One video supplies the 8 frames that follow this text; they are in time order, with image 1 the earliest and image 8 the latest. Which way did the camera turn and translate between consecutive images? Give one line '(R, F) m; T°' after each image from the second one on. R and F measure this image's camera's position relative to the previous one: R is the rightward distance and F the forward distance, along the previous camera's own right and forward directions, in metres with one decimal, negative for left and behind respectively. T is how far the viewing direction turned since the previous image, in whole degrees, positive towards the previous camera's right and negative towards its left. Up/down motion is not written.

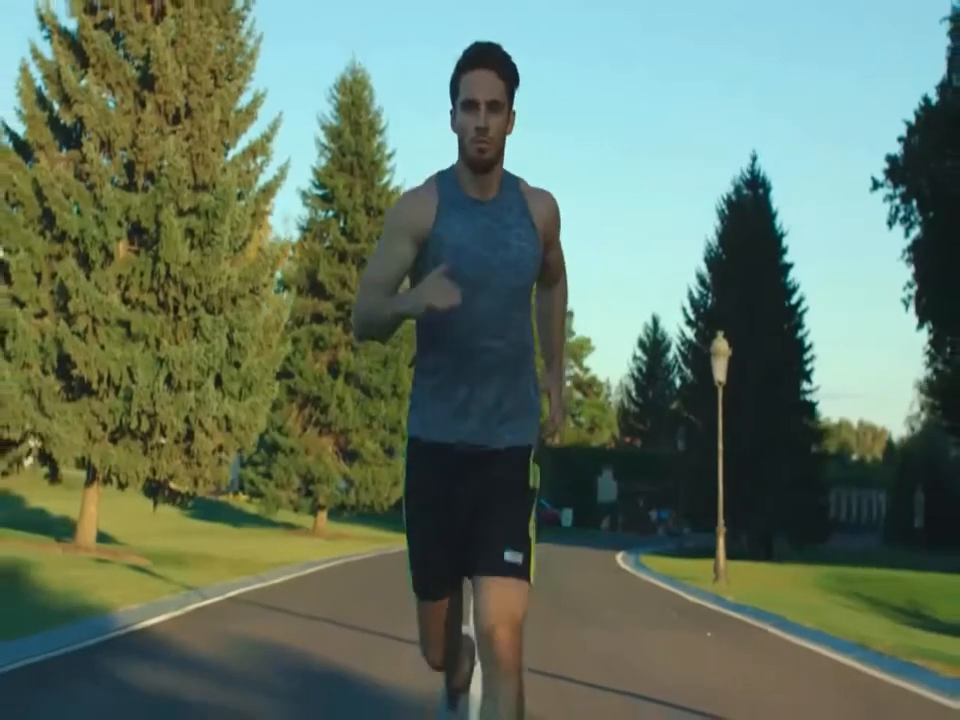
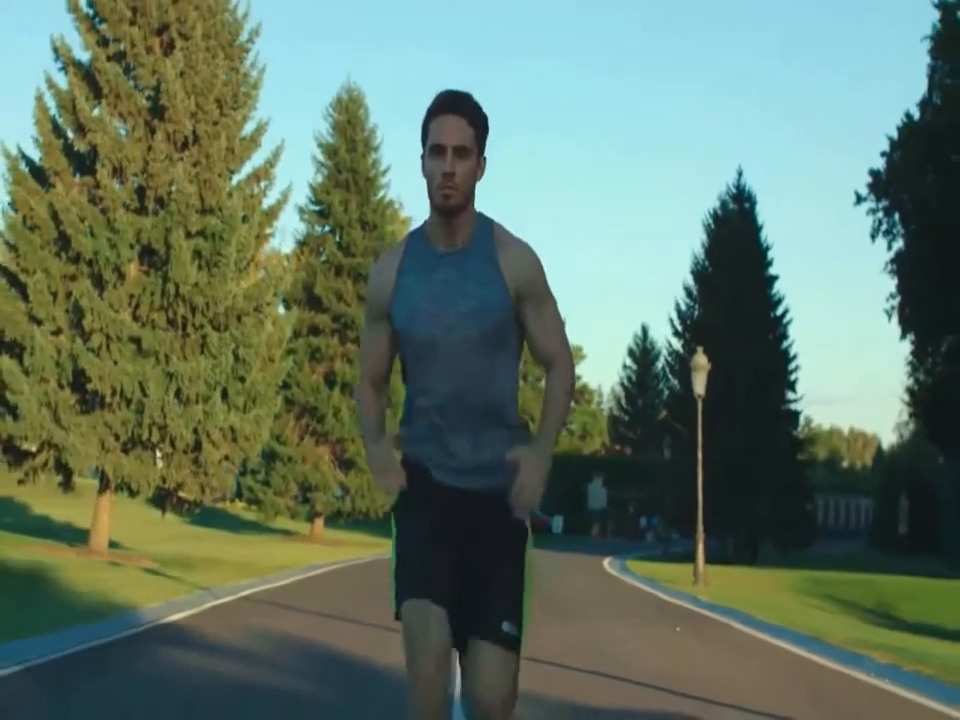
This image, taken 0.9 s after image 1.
(0.0, -1.6) m; 0°
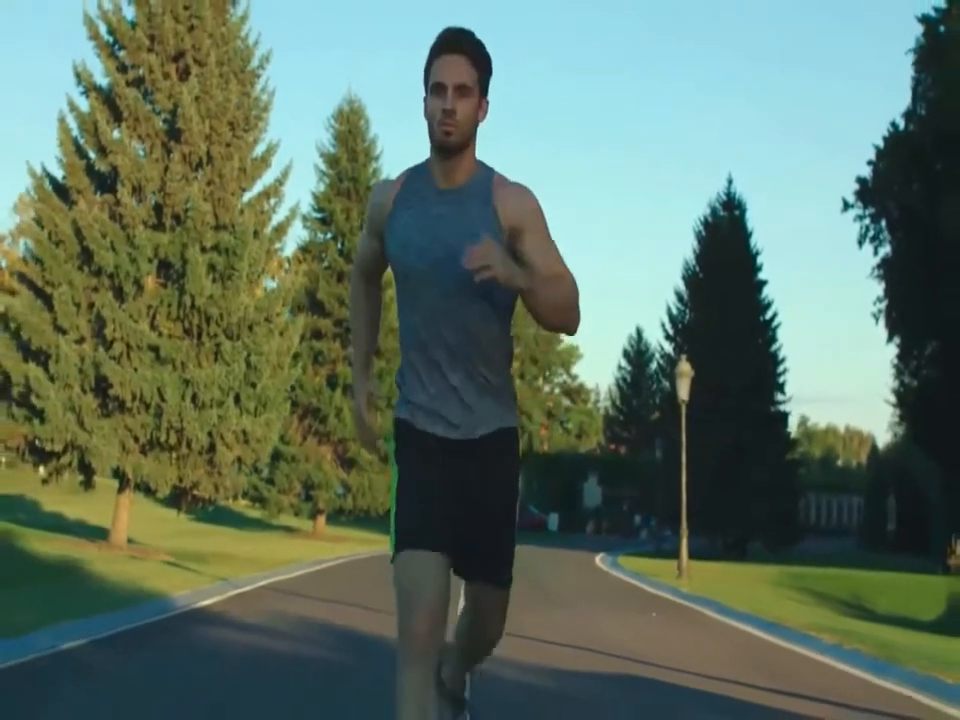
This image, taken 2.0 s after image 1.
(0.0, -2.0) m; 0°
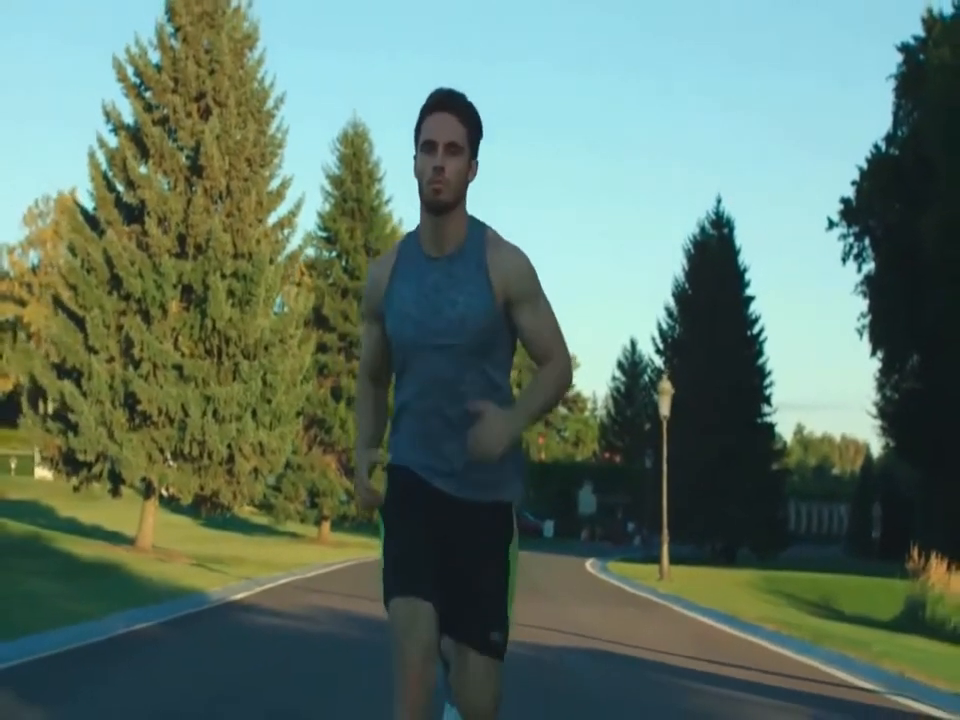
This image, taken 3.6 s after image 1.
(0.0, -2.8) m; 0°
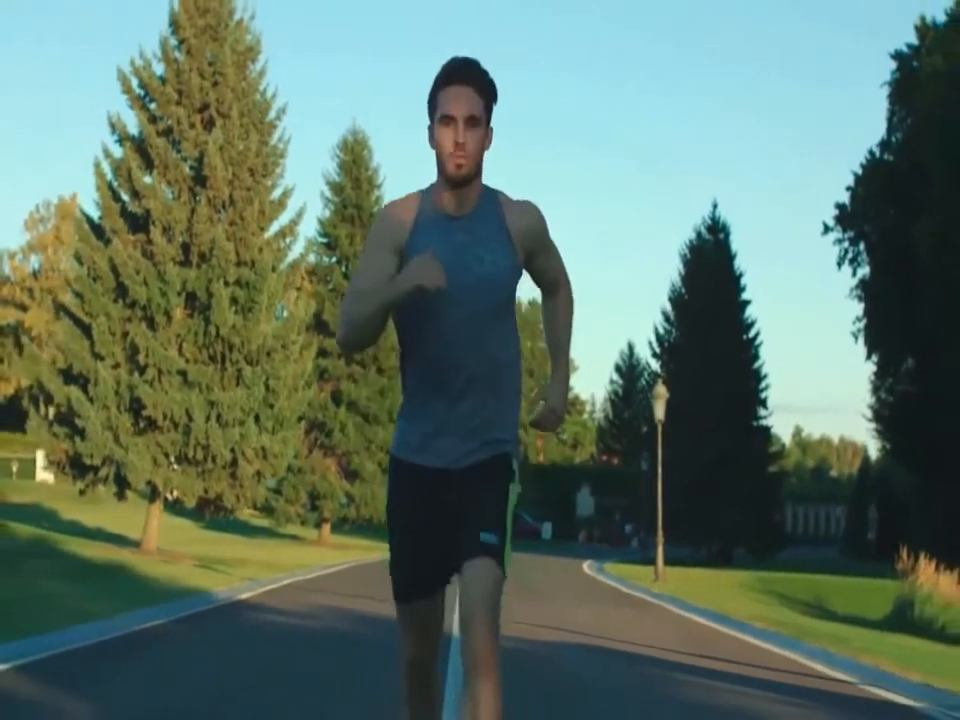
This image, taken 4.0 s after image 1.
(0.0, -0.7) m; 0°
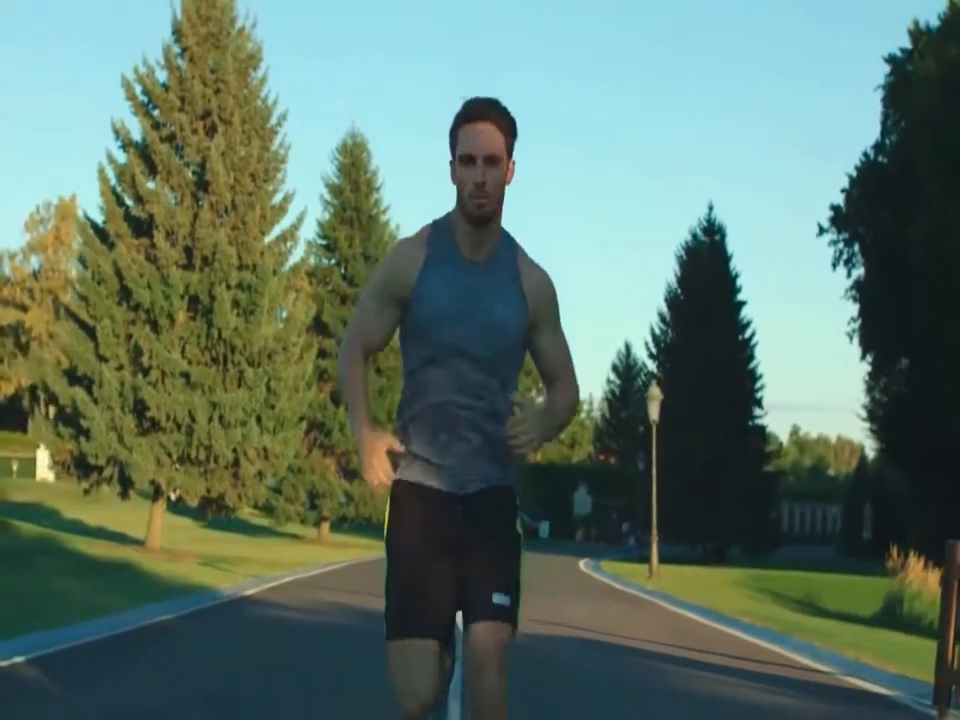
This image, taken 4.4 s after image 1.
(0.0, -0.7) m; 0°
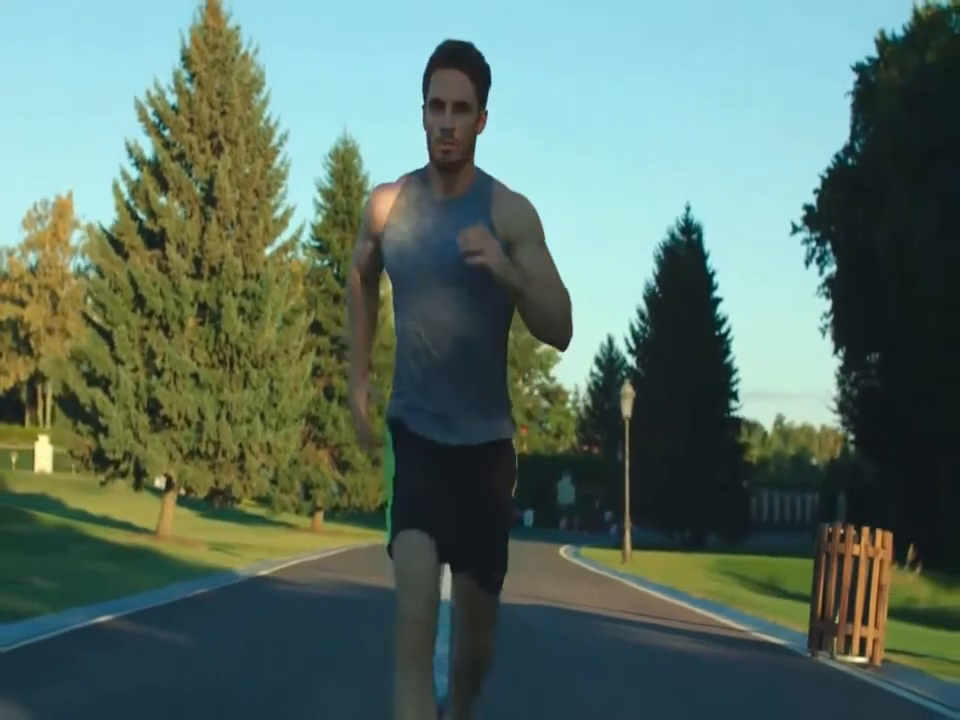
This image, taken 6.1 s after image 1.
(0.0, -3.1) m; 0°
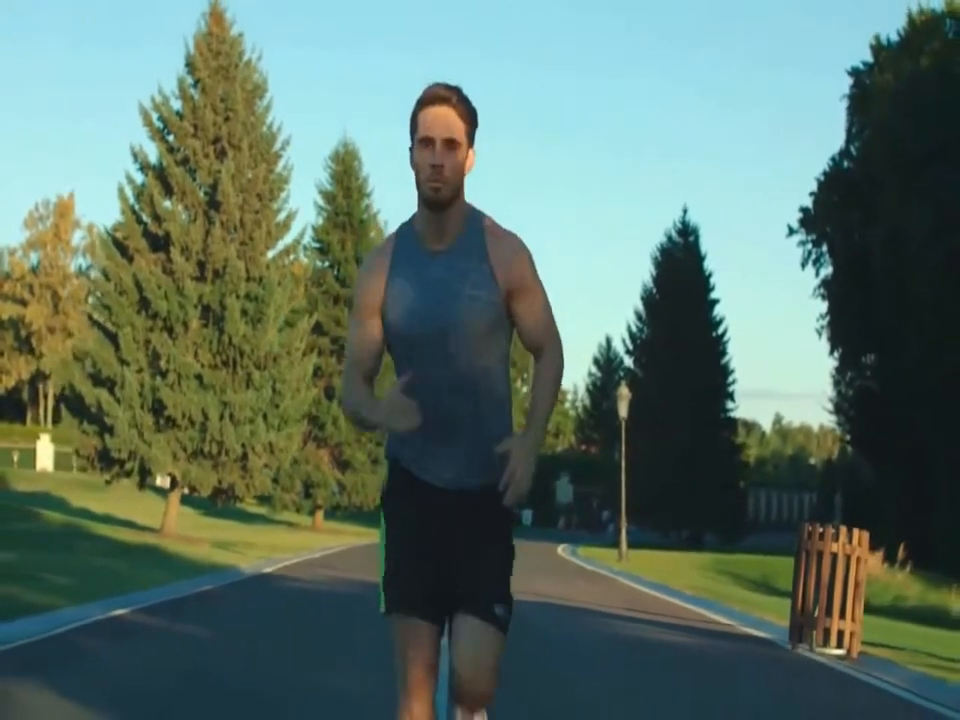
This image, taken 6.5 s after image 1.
(0.0, -0.7) m; 0°
